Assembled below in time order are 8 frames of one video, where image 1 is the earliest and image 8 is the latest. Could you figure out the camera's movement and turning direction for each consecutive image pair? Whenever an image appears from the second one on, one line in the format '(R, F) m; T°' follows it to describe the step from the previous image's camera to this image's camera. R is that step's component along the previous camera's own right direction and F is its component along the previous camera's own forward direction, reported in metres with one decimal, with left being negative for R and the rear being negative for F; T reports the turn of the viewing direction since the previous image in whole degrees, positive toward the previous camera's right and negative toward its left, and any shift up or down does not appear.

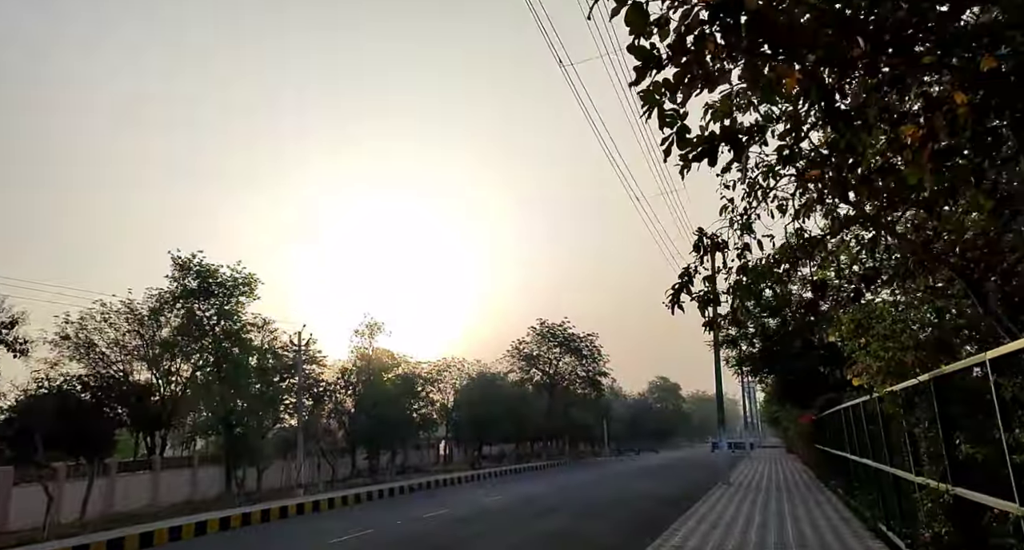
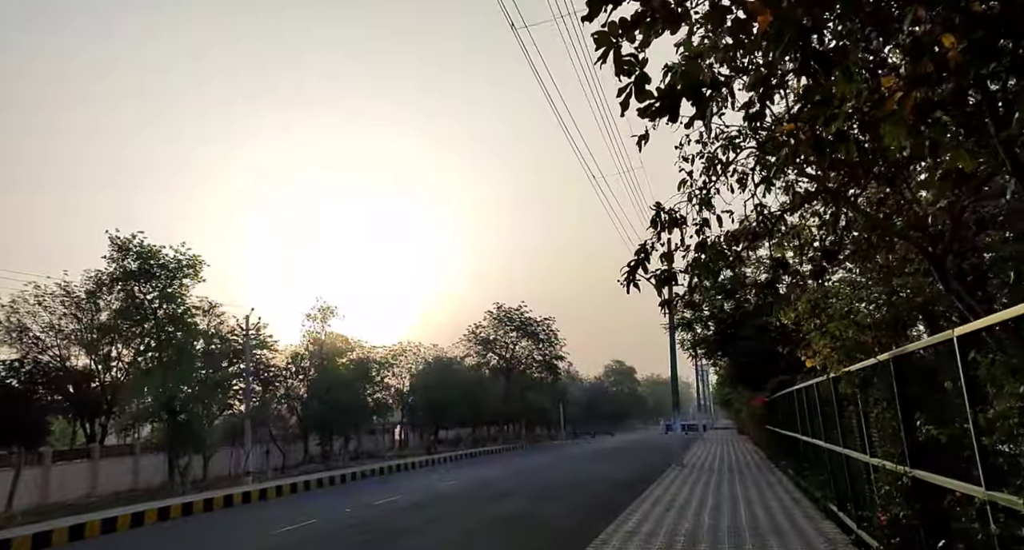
(+0.1, +0.4) m; +4°
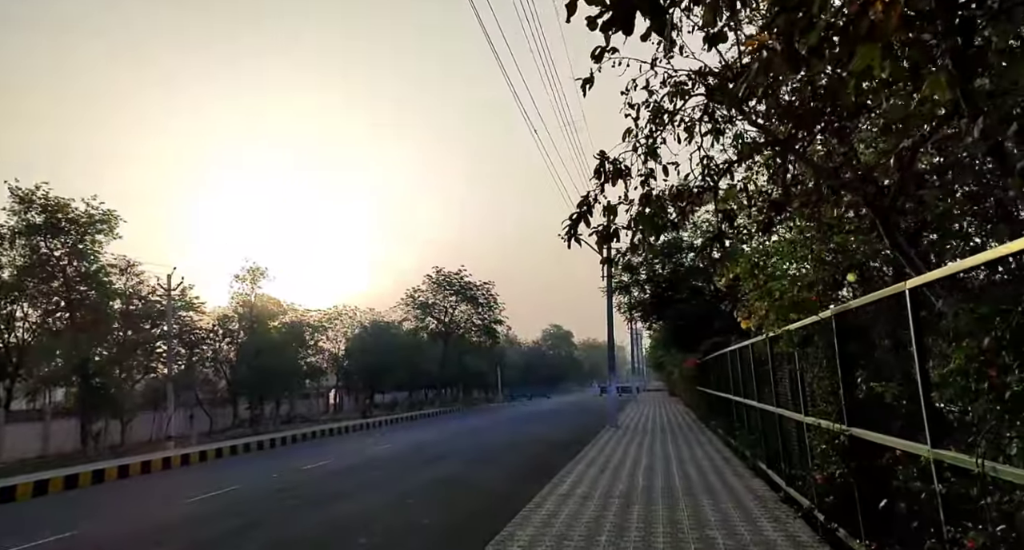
(+0.1, +0.4) m; +6°
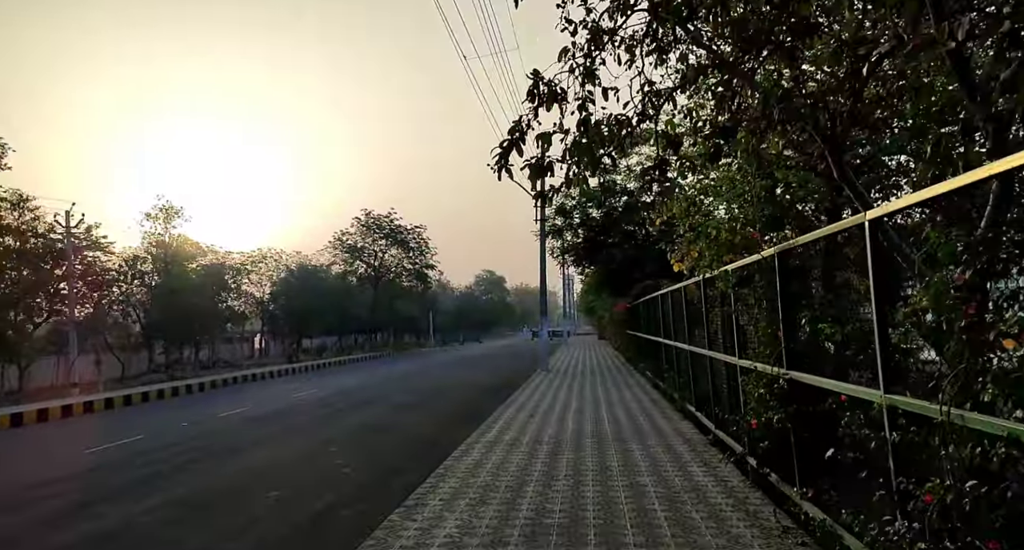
(+0.1, +0.5) m; +6°
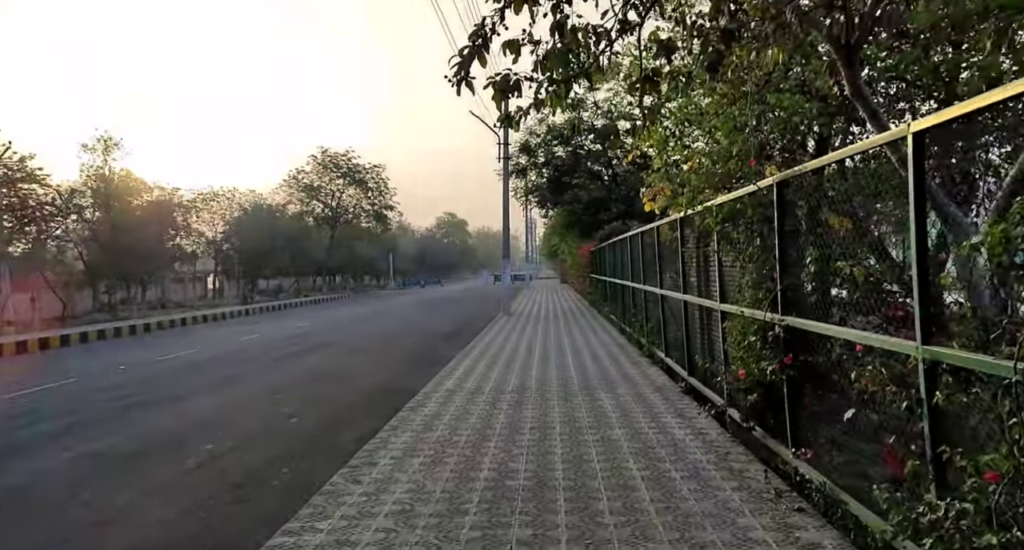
(0.0, +0.6) m; +4°
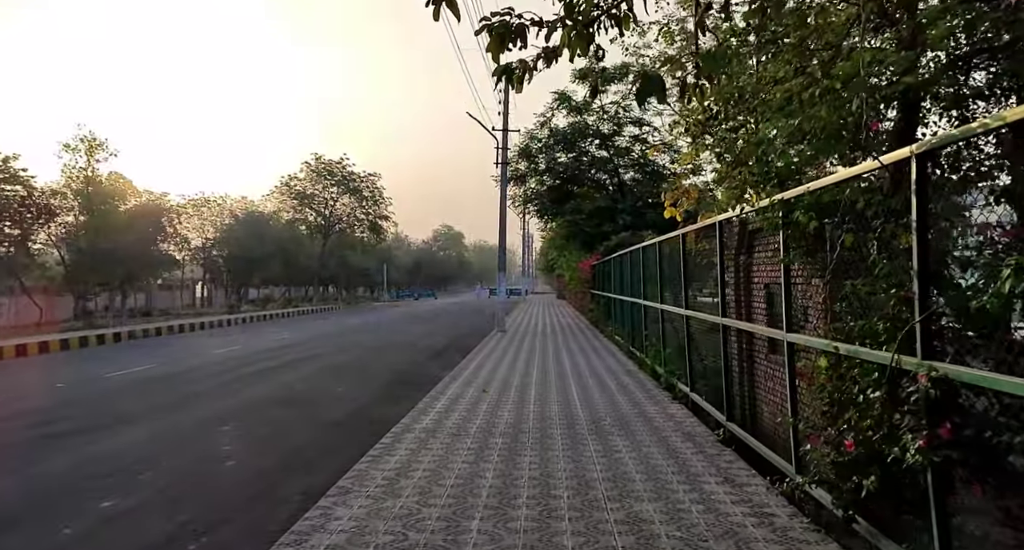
(0.0, +1.3) m; 0°
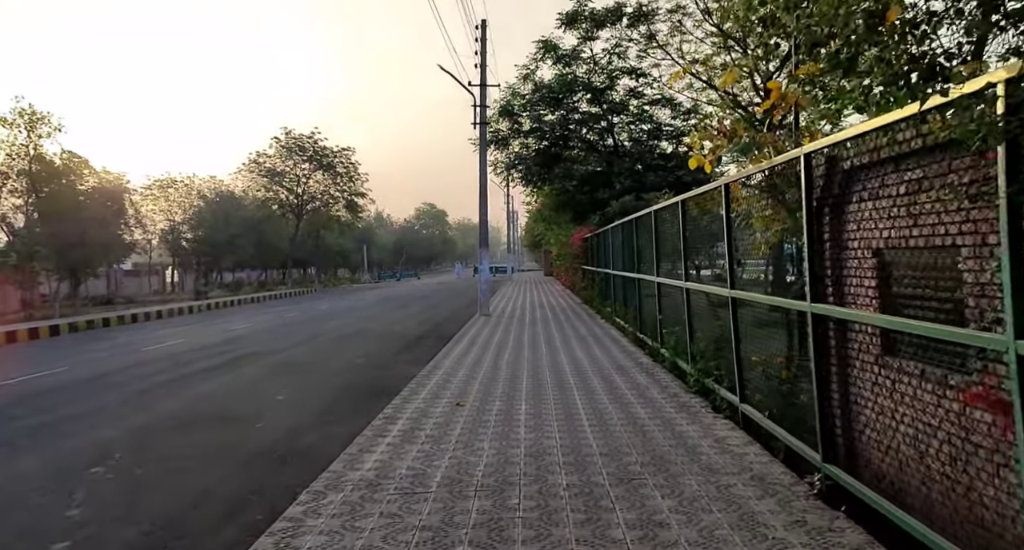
(0.0, +1.9) m; +1°
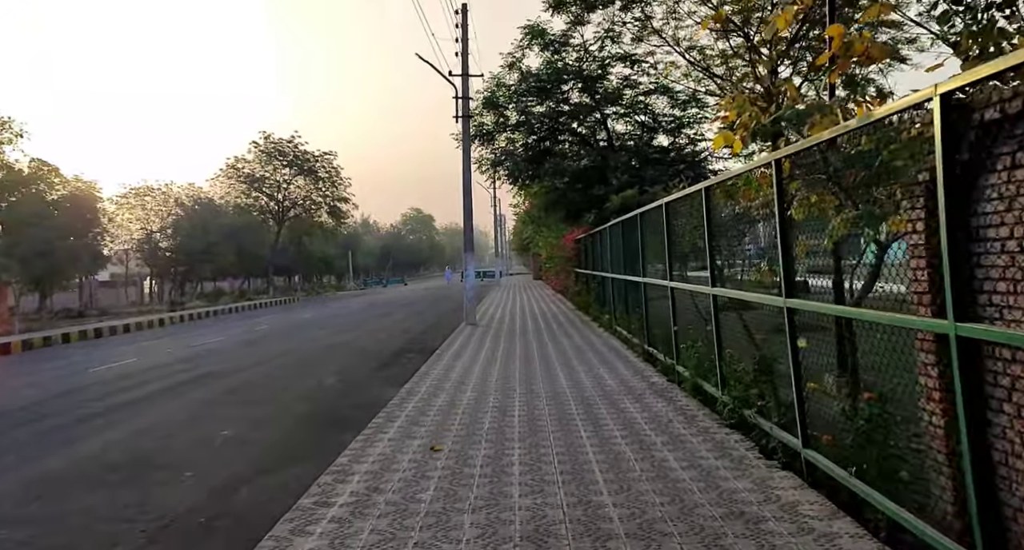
(0.0, +1.2) m; +1°
